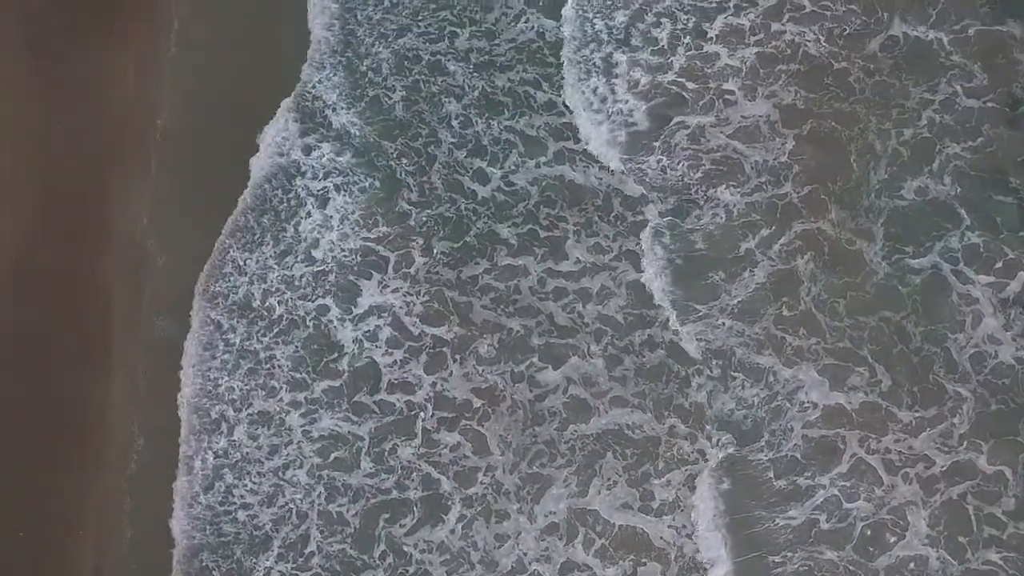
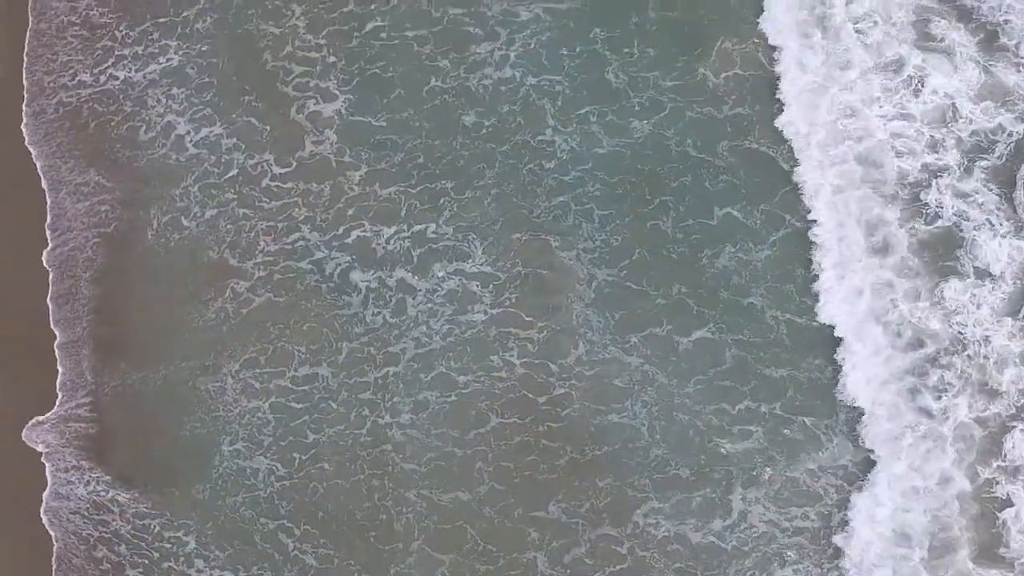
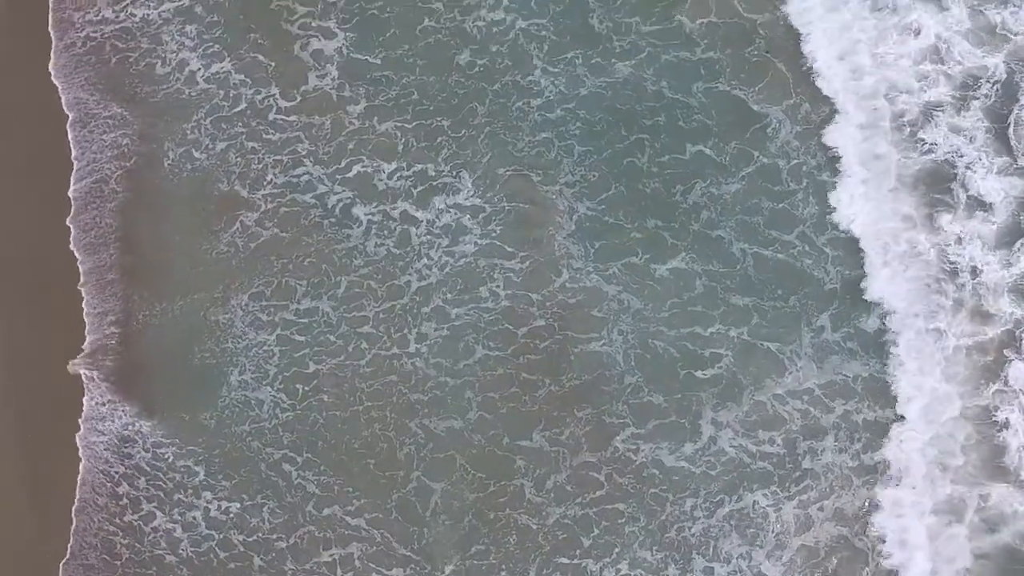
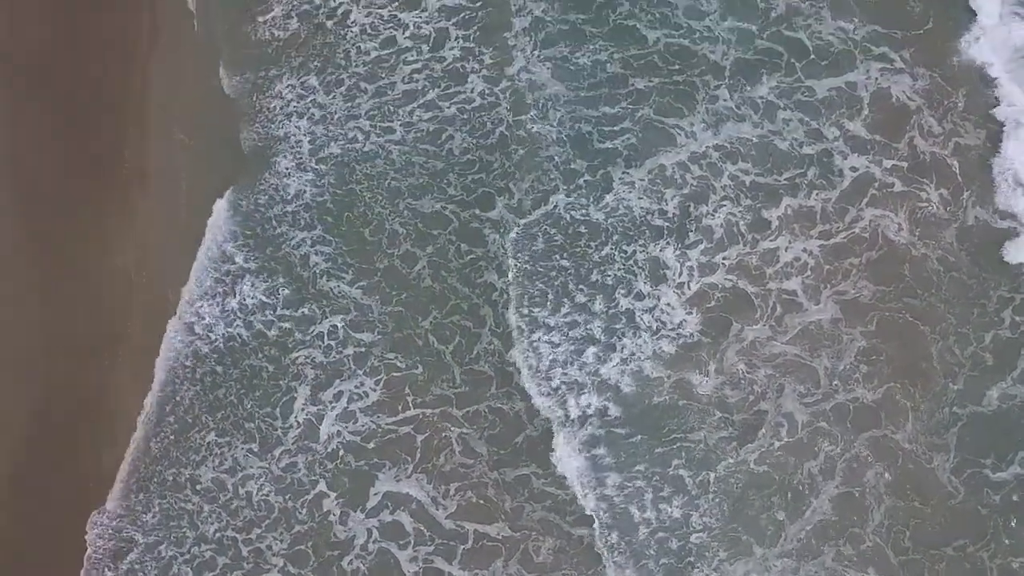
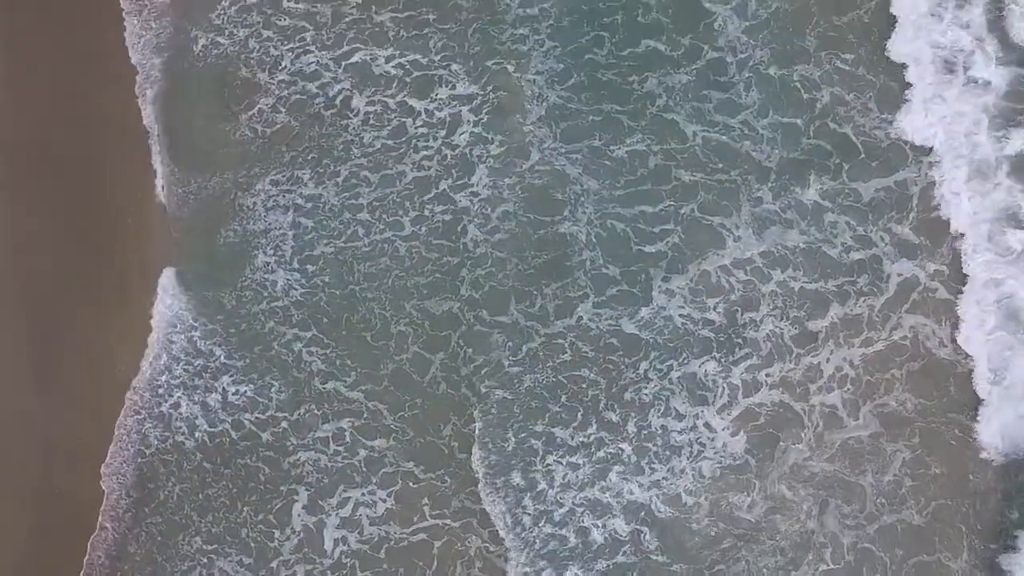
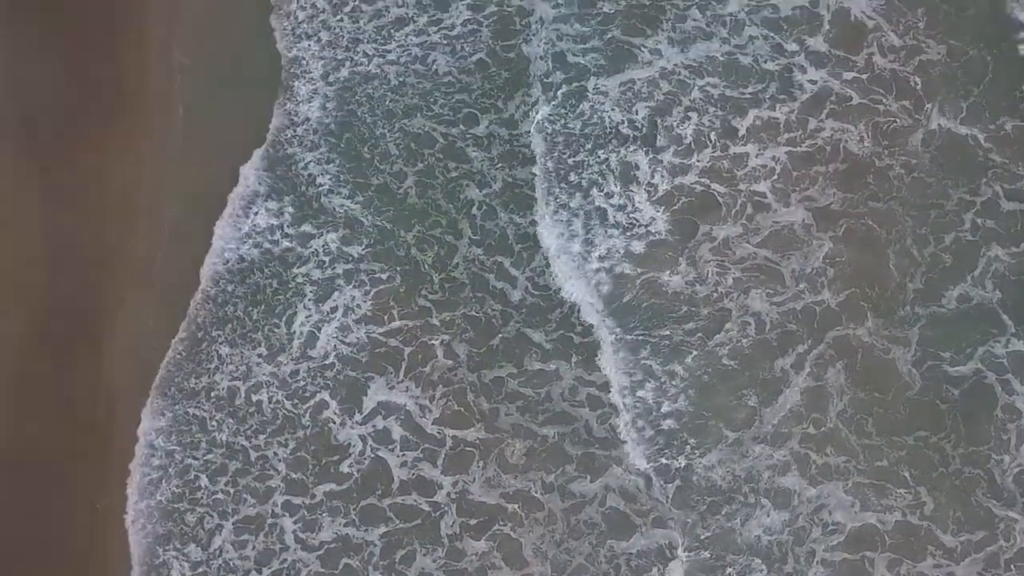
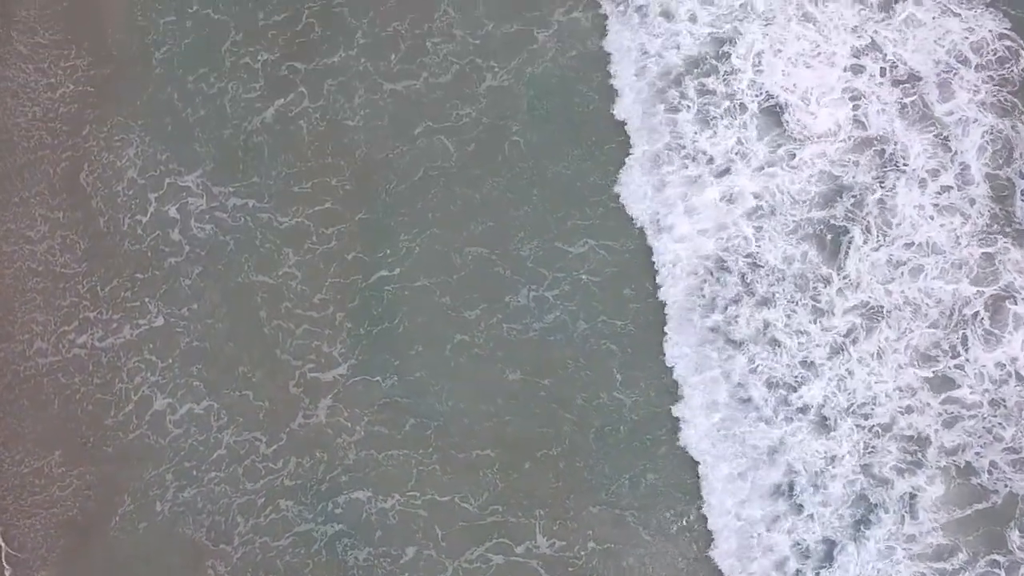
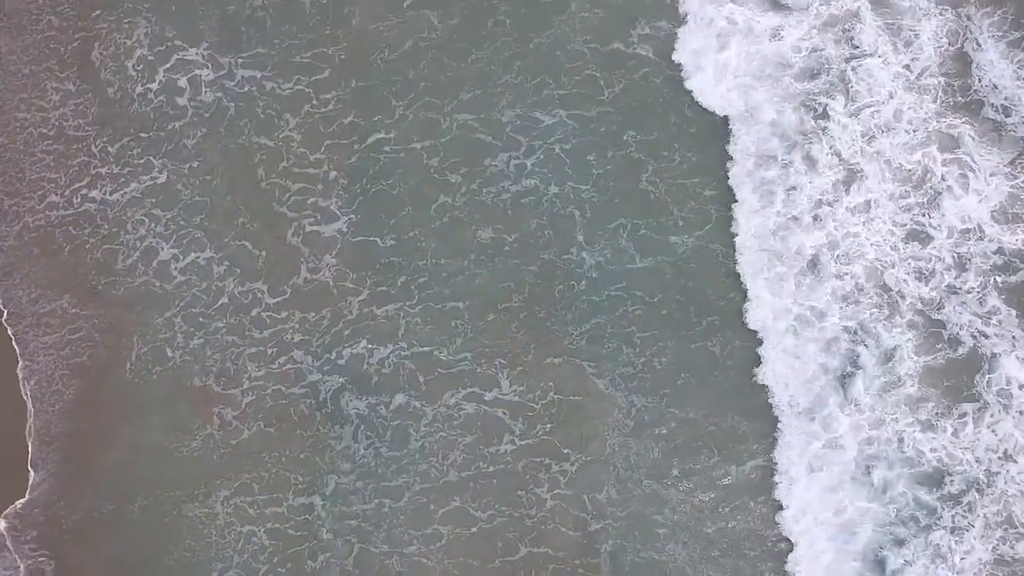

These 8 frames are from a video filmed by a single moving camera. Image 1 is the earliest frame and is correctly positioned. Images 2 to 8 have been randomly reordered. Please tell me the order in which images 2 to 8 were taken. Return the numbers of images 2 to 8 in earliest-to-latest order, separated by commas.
6, 4, 5, 3, 2, 8, 7
